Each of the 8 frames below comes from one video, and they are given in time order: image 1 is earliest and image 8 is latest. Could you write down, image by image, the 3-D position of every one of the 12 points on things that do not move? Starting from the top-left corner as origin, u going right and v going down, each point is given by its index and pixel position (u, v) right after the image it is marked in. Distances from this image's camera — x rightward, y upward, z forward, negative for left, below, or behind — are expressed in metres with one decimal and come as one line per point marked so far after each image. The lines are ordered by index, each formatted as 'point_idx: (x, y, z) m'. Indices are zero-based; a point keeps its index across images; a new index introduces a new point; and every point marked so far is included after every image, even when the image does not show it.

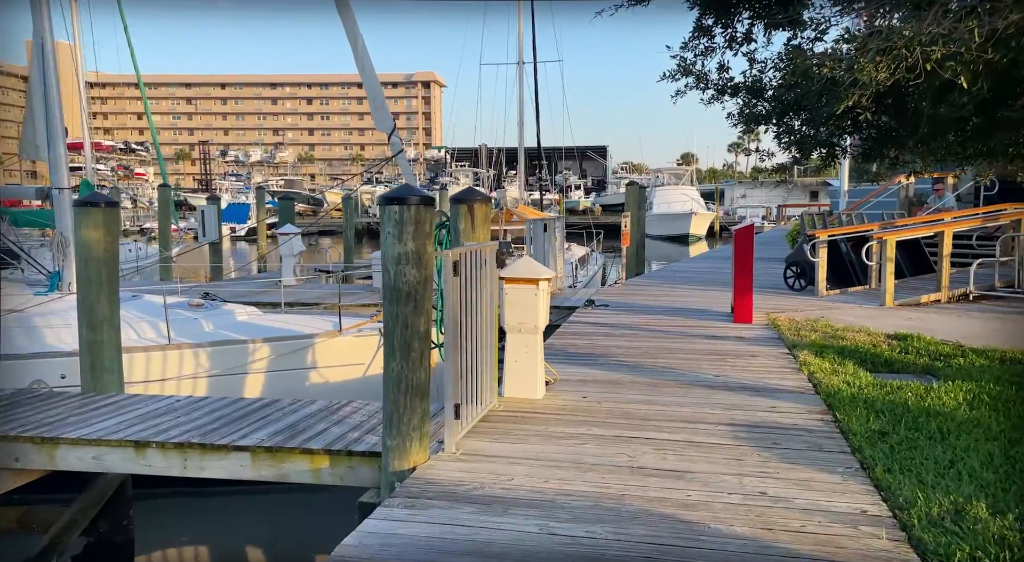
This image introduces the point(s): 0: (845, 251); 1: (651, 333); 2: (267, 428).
0: (+4.4, +0.4, +12.7) m
1: (+1.3, -0.5, +9.1) m
2: (-1.3, -0.8, +5.2) m
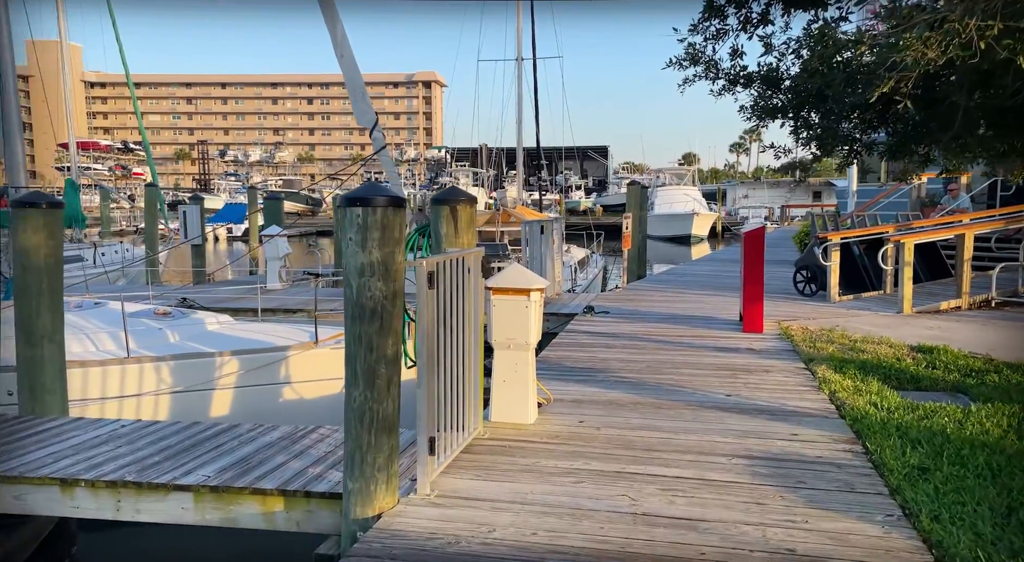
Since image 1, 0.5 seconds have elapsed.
0: (+4.3, +0.3, +12.0) m
1: (+1.3, -0.6, +8.5) m
2: (-1.4, -0.9, +4.6) m
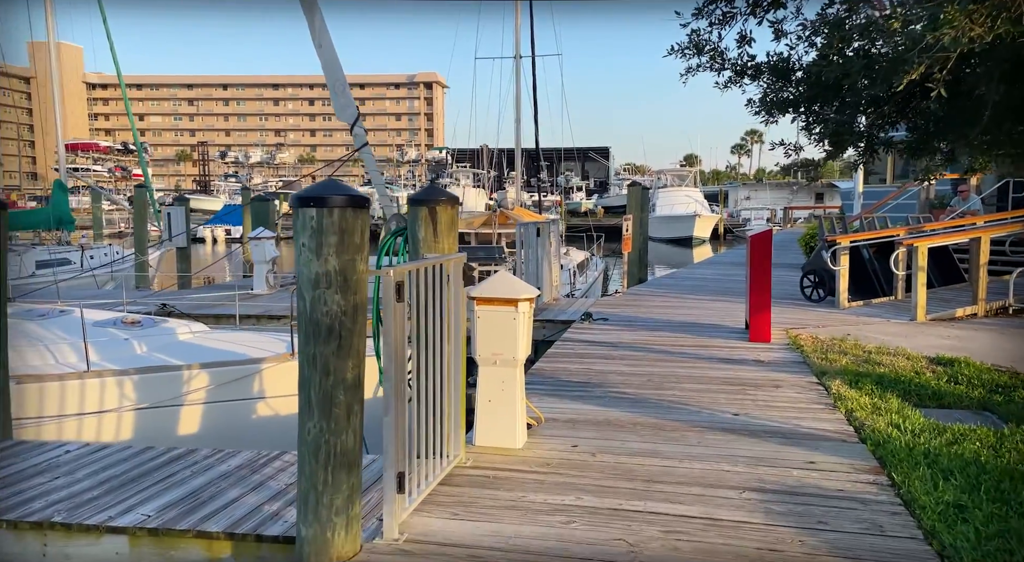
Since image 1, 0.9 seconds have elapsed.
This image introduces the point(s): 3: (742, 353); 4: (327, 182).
0: (+4.3, +0.3, +11.5) m
1: (+1.2, -0.6, +8.0) m
2: (-1.5, -0.9, +4.0) m
3: (+1.9, -0.6, +7.9) m
4: (-0.7, +0.3, +3.4) m
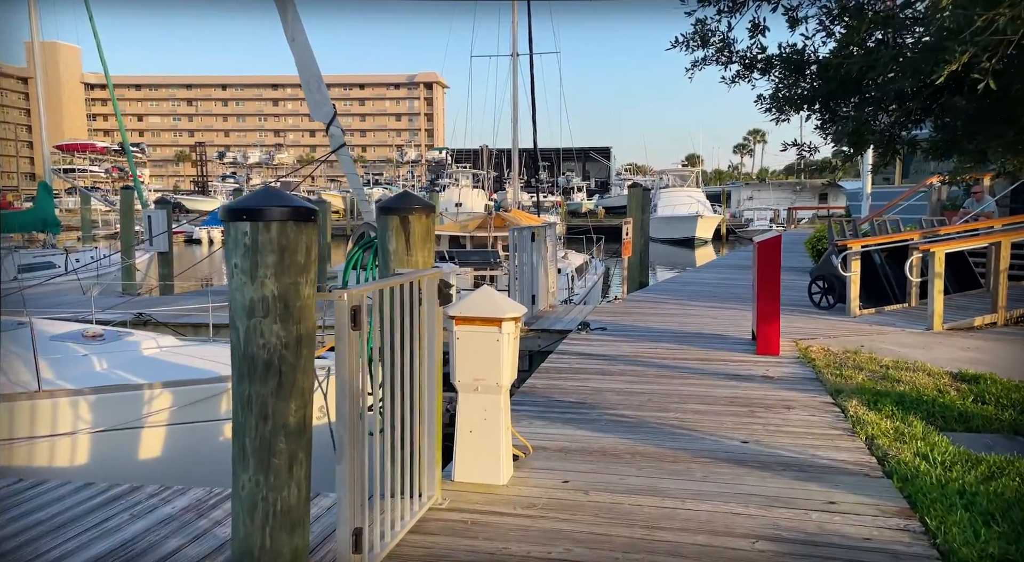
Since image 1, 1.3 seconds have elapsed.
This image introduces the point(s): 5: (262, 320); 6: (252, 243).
0: (+4.2, +0.2, +11.0) m
1: (+1.1, -0.7, +7.4) m
2: (-1.6, -1.0, +3.5) m
3: (+1.8, -0.7, +7.4) m
4: (-0.7, +0.3, +2.9) m
5: (-0.7, -0.1, +2.8) m
6: (-0.7, +0.1, +2.8) m
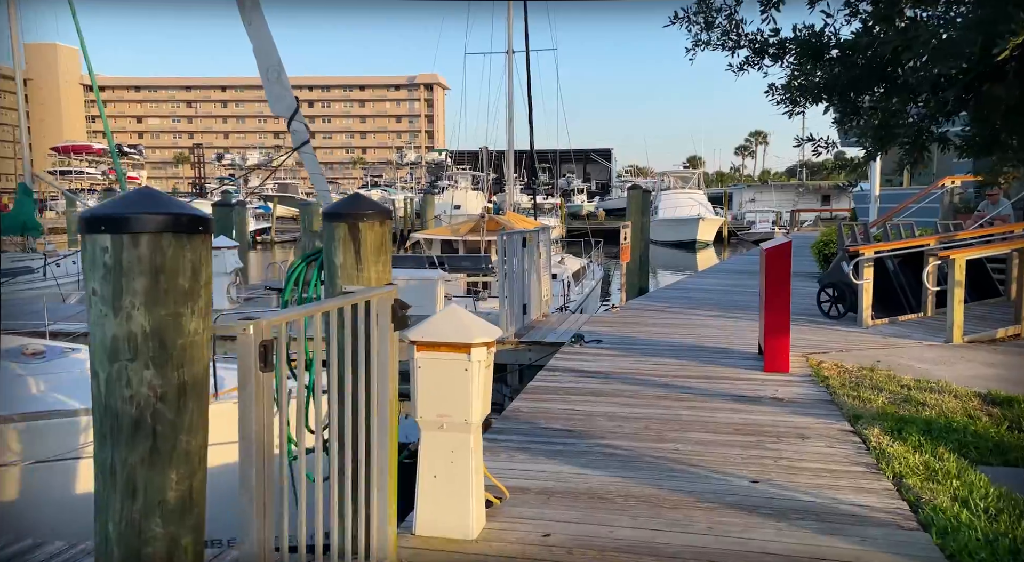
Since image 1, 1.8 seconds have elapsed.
0: (+4.1, +0.1, +10.3) m
1: (+1.0, -0.8, +6.8) m
2: (-1.7, -1.1, +2.9) m
3: (+1.7, -0.8, +6.7) m
4: (-0.8, +0.2, +2.2) m
5: (-0.8, -0.2, +2.1) m
6: (-0.9, 0.0, +2.1) m
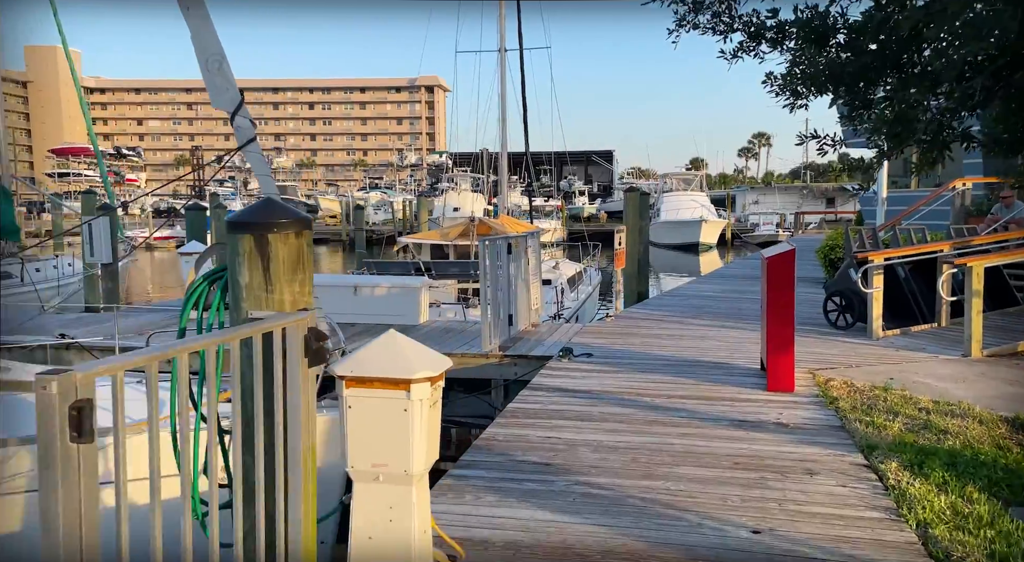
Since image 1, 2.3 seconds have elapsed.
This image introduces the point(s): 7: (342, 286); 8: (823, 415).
0: (+4.0, 0.0, +9.7) m
1: (+0.9, -0.8, +6.1) m
2: (-1.8, -1.1, +2.2) m
3: (+1.6, -0.8, +6.1) m
4: (-1.0, +0.1, +1.6) m
5: (-1.0, -0.2, +1.5) m
6: (-1.0, 0.0, +1.5) m
7: (-1.9, -0.1, +11.0) m
8: (+1.9, -0.8, +6.0) m
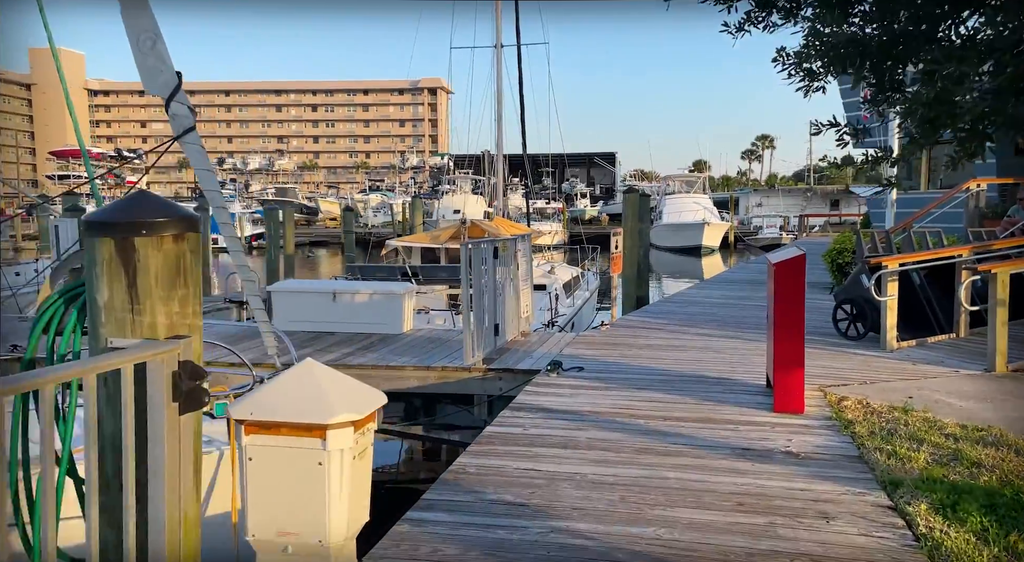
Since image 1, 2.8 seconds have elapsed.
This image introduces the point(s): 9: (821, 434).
0: (+3.8, 0.0, +9.0) m
1: (+0.7, -0.9, +5.5) m
2: (-2.0, -1.2, +1.6) m
3: (+1.4, -0.9, +5.4) m
4: (-1.2, +0.1, +0.9) m
5: (-1.1, -0.3, +0.8) m
6: (-1.2, -0.1, +0.8) m
7: (-2.1, -0.1, +10.3) m
8: (+1.8, -0.9, +5.3) m
9: (+1.8, -0.9, +5.5) m
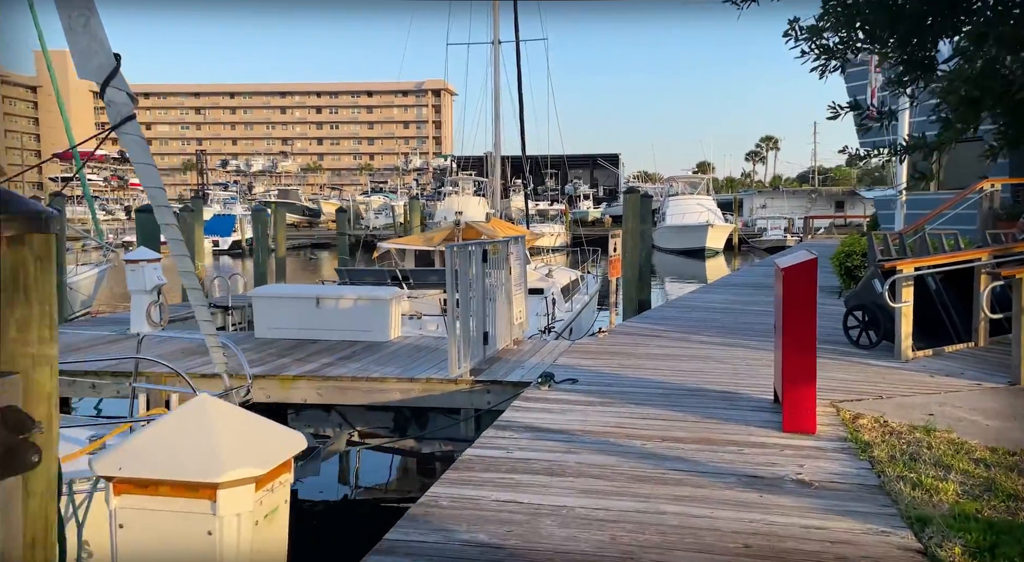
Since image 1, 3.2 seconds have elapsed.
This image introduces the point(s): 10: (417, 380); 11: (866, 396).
0: (+3.8, -0.1, +8.5) m
1: (+0.6, -0.9, +4.9) m
2: (-2.1, -1.2, +1.1) m
3: (+1.3, -0.9, +4.9) m
4: (-1.3, +0.1, +0.4) m
5: (-1.3, -0.3, +0.3) m
6: (-1.3, -0.1, +0.3) m
7: (-2.1, -0.2, +9.8) m
8: (+1.7, -0.9, +4.8) m
9: (+1.7, -0.9, +5.0) m
10: (-0.8, -0.8, +7.6) m
11: (+2.5, -0.8, +6.7) m
